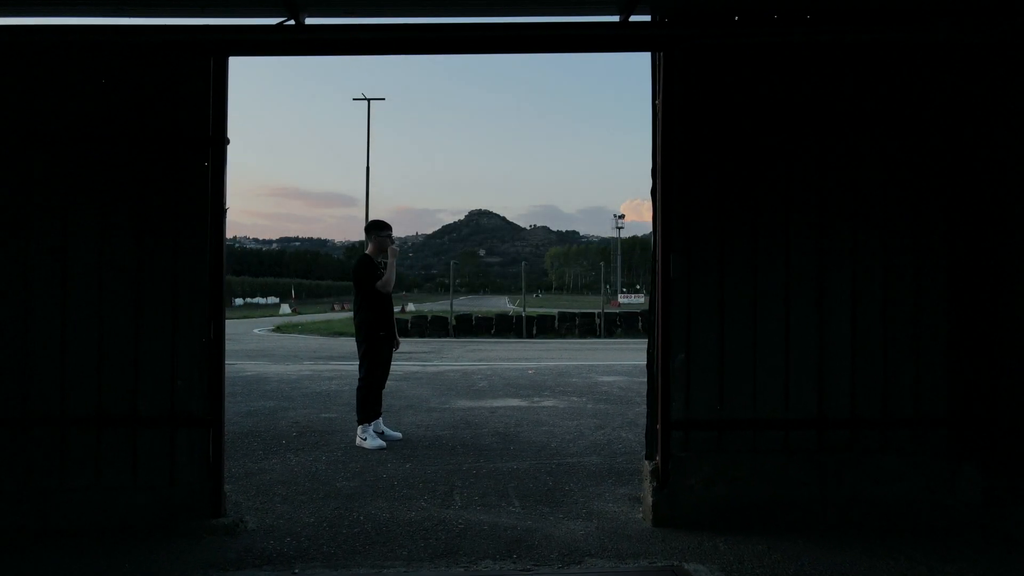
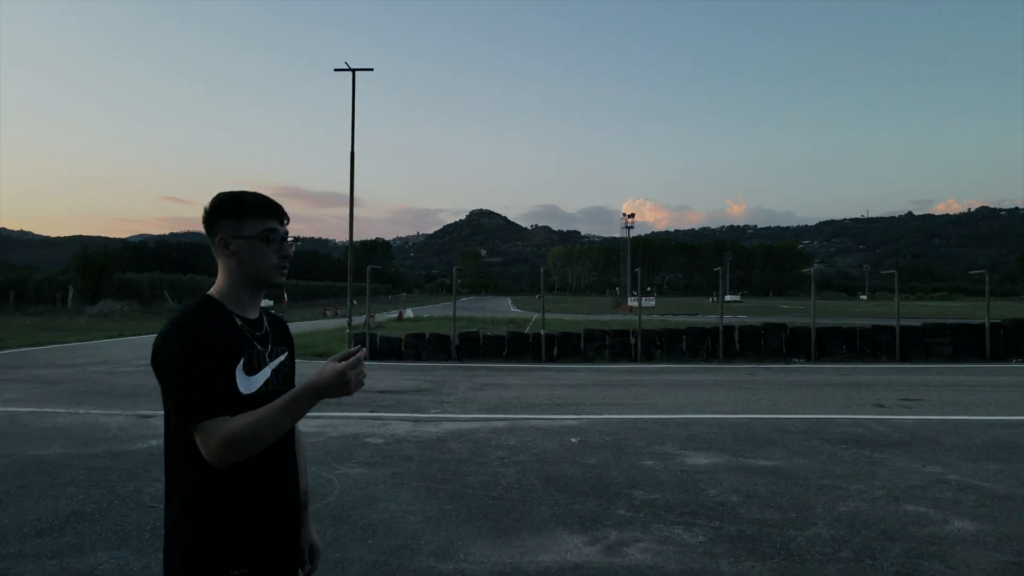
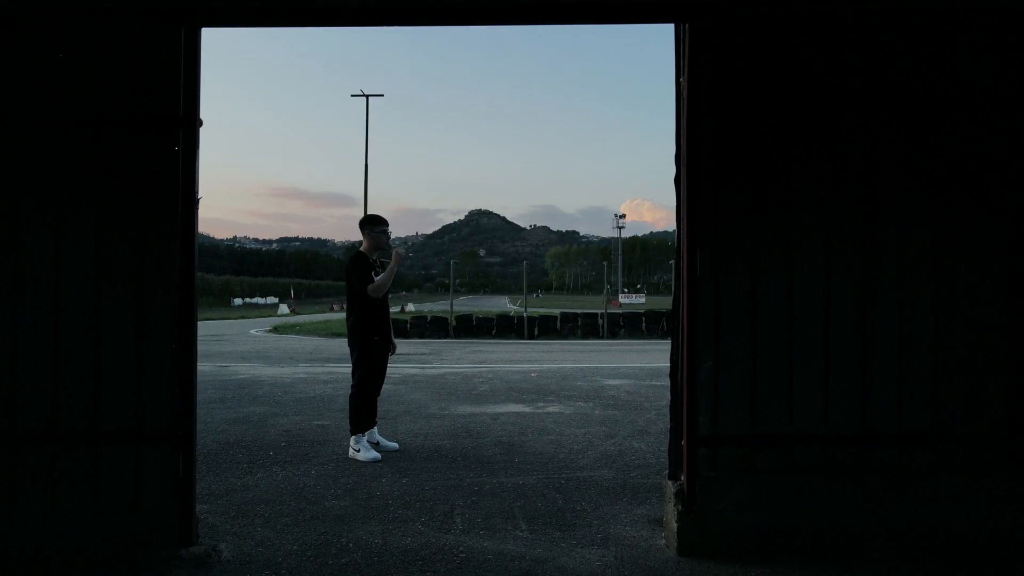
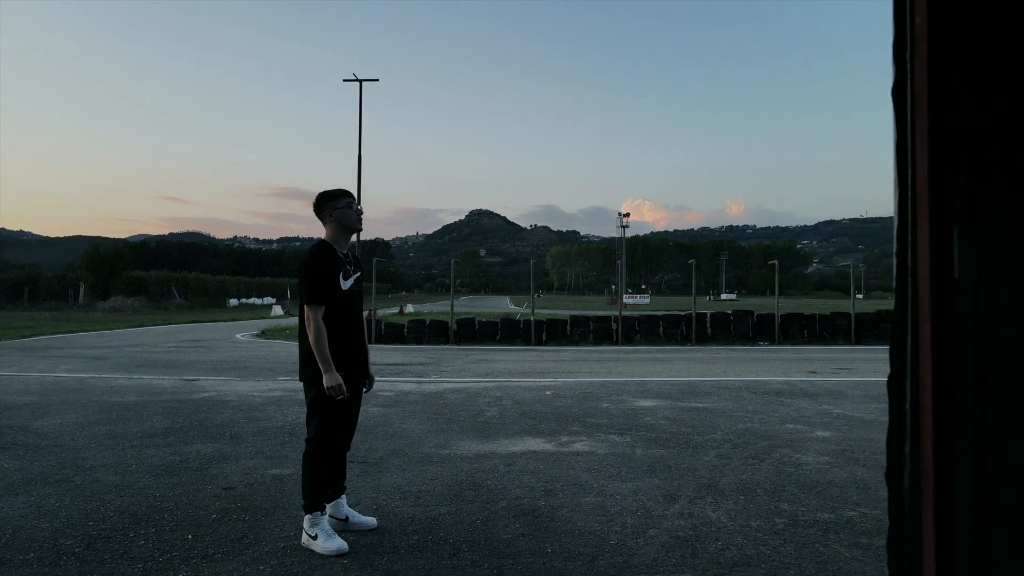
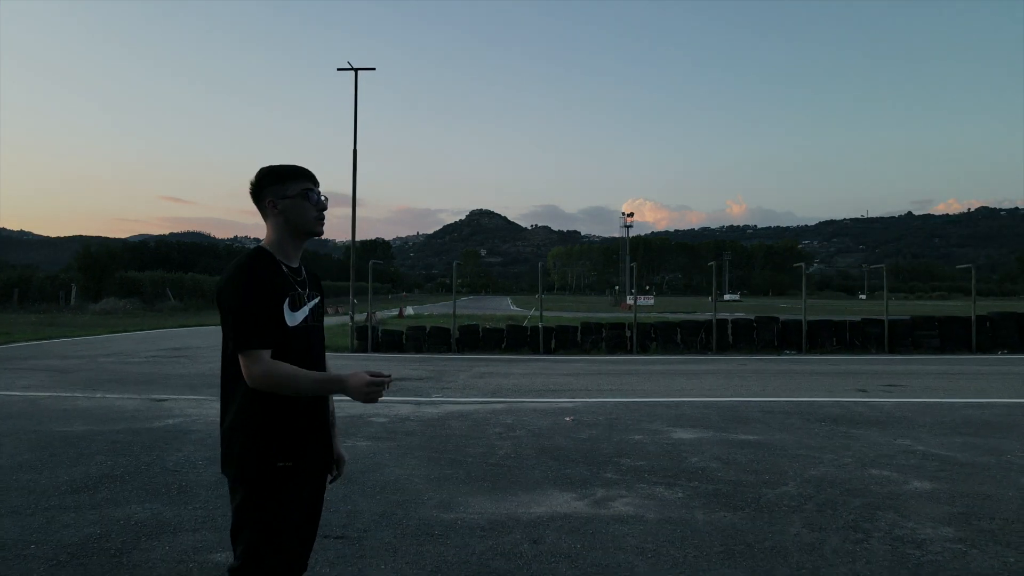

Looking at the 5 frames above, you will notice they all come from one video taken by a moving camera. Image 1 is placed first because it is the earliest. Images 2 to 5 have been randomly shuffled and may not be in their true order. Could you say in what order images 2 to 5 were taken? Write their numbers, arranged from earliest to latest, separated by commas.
3, 4, 5, 2
